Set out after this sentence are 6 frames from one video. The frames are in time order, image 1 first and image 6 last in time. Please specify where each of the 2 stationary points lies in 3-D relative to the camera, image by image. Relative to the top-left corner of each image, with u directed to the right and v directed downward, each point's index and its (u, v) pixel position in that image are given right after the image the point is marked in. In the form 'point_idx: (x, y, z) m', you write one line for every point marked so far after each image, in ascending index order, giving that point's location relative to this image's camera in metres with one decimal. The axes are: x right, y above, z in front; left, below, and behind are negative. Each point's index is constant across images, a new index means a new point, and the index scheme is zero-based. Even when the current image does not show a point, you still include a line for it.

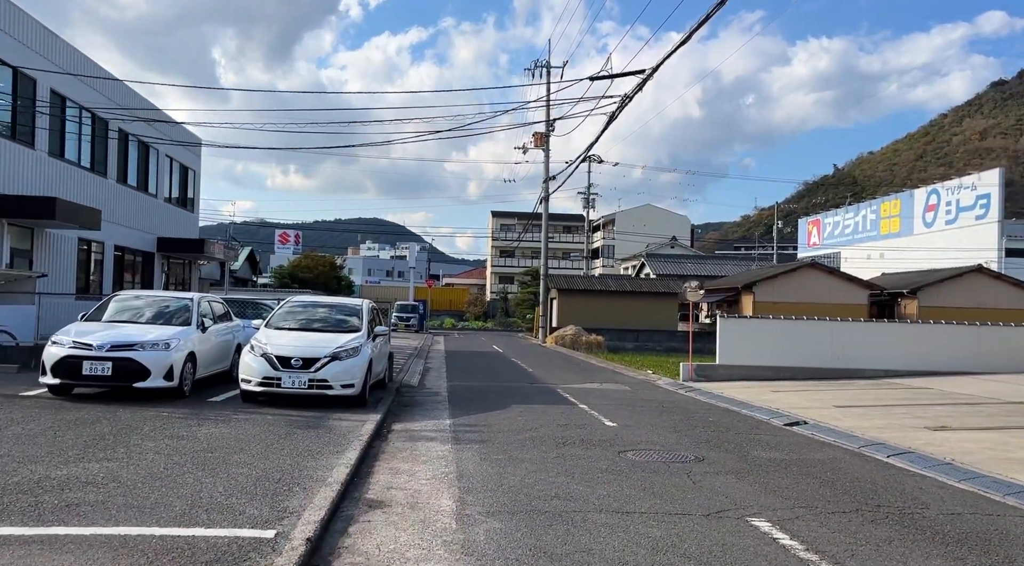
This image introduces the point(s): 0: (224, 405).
0: (-4.0, -1.7, +9.7) m
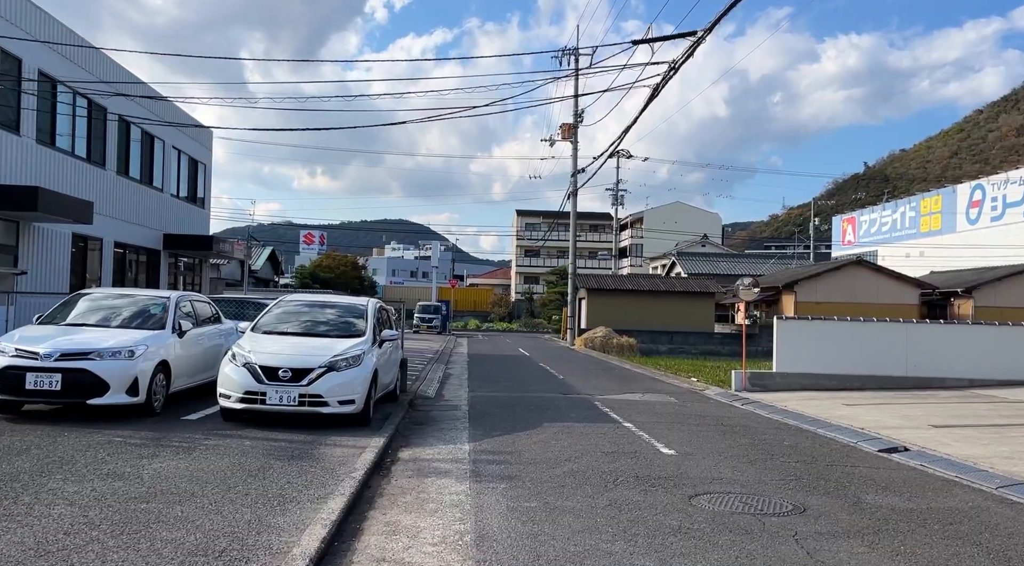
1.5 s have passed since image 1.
0: (-3.6, -1.7, +8.0) m
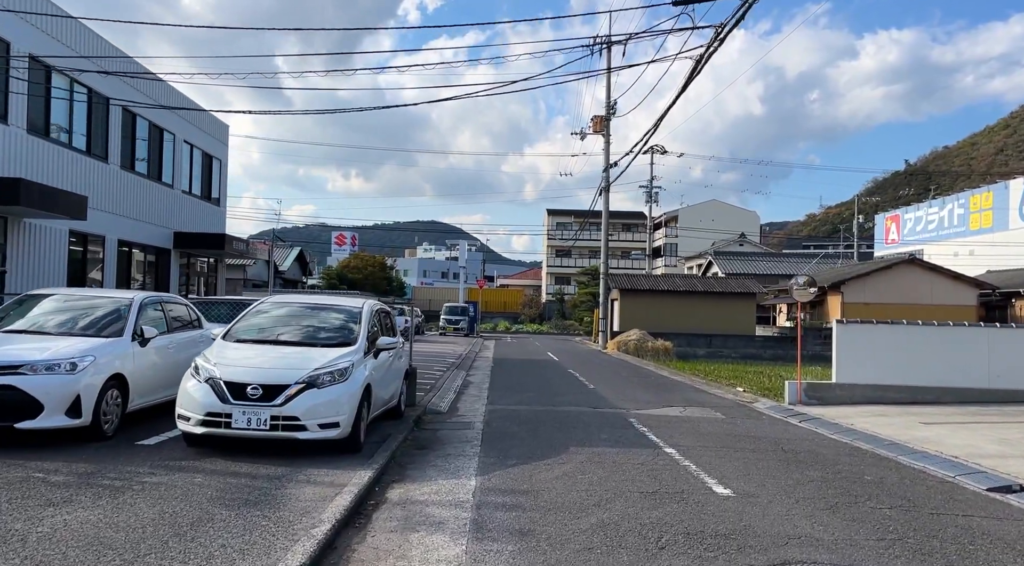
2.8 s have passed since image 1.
0: (-3.4, -1.6, +6.7) m
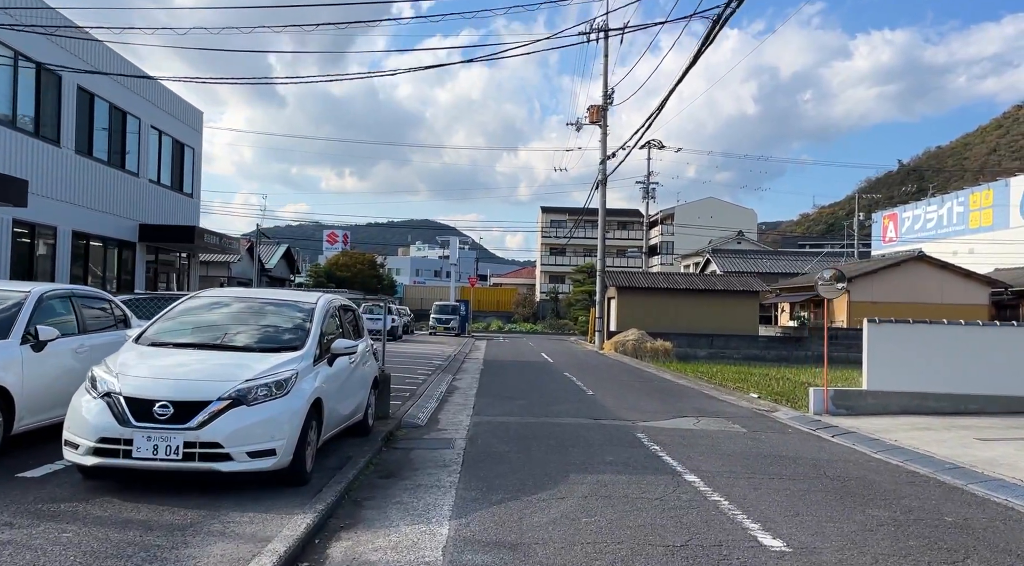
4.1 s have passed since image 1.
0: (-3.5, -1.5, +5.1) m
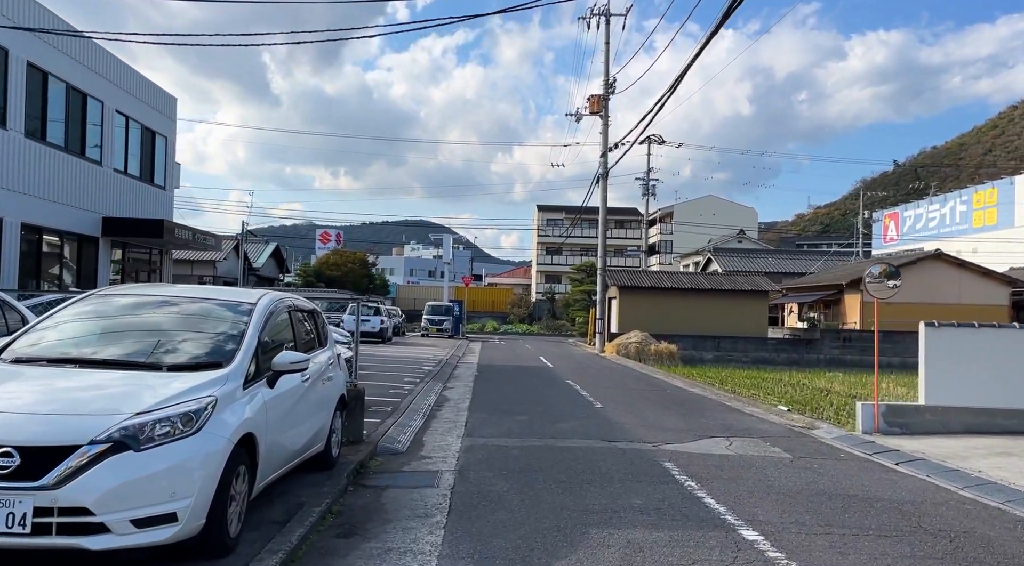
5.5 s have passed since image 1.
0: (-3.5, -1.5, +3.5) m
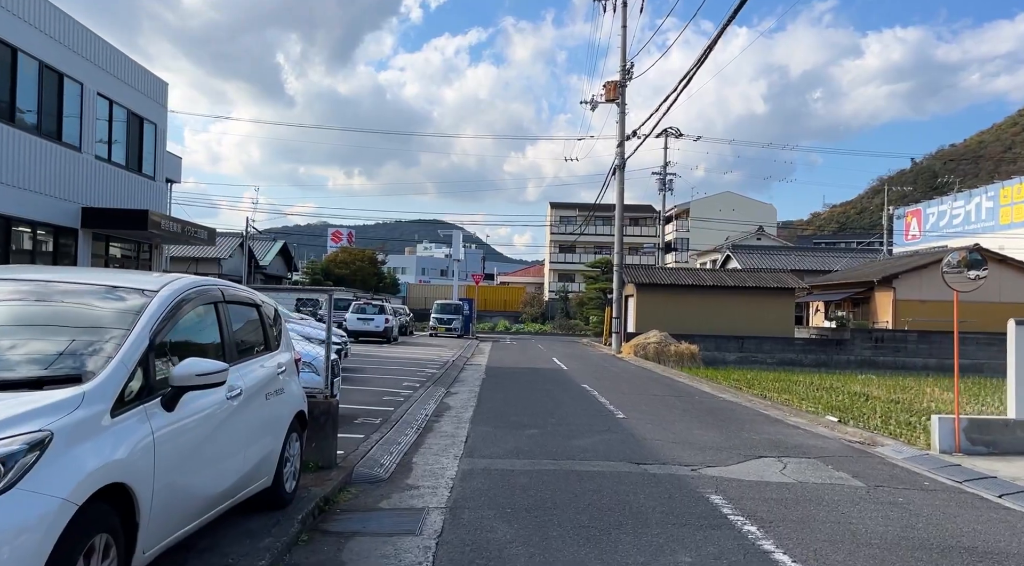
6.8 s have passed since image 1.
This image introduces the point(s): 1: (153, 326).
0: (-3.5, -1.4, +2.0) m
1: (-2.0, -0.2, +3.9) m
